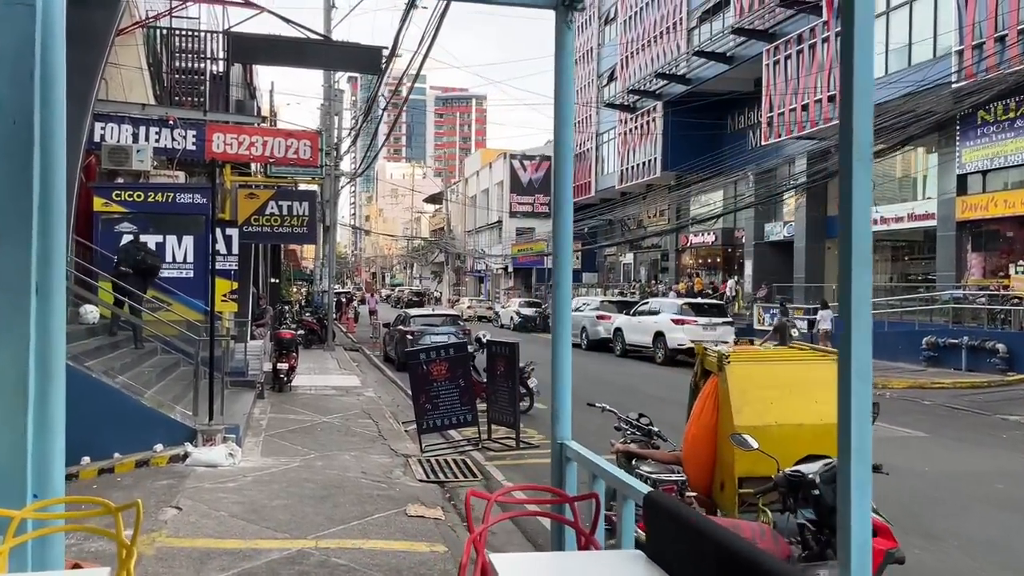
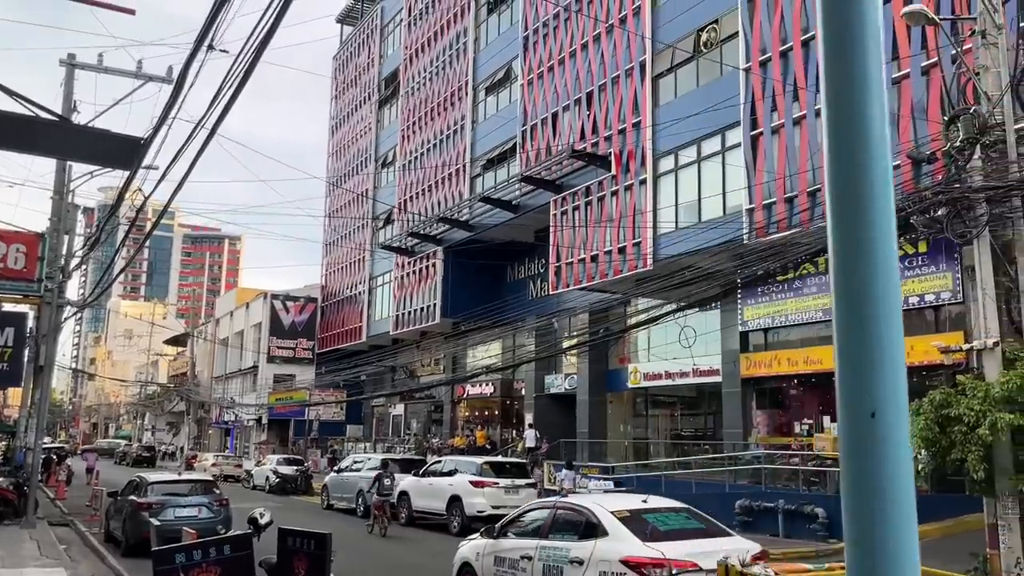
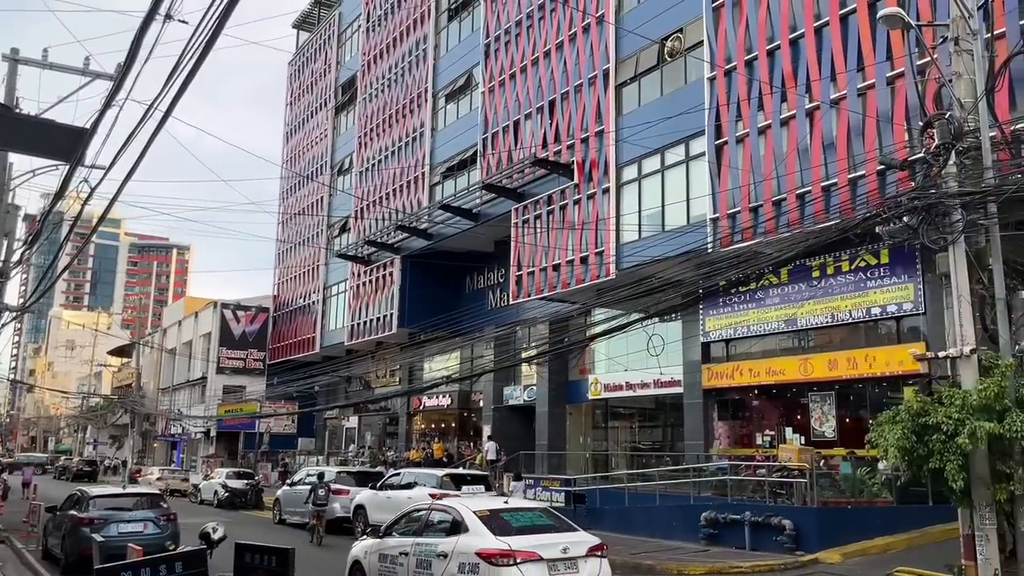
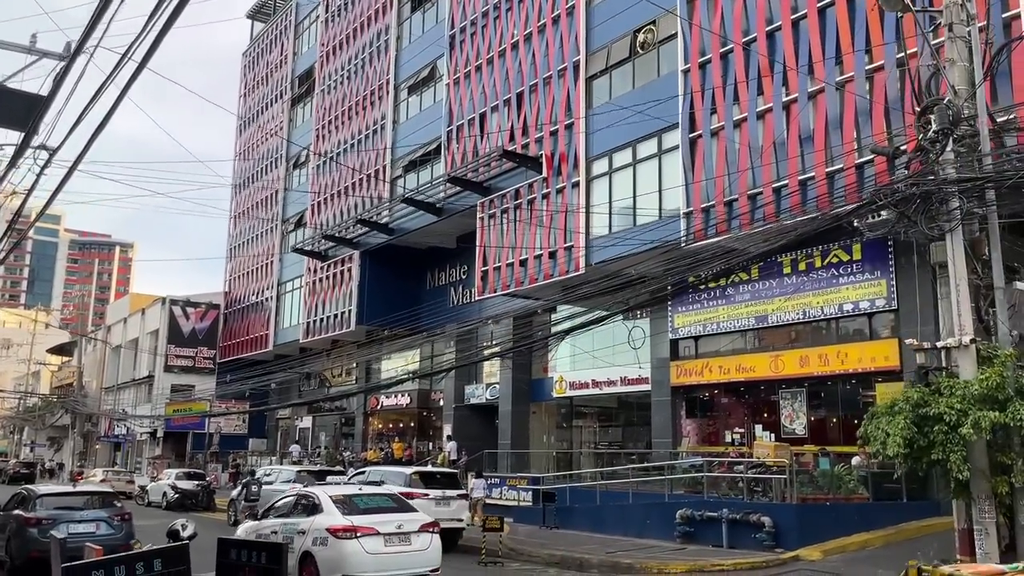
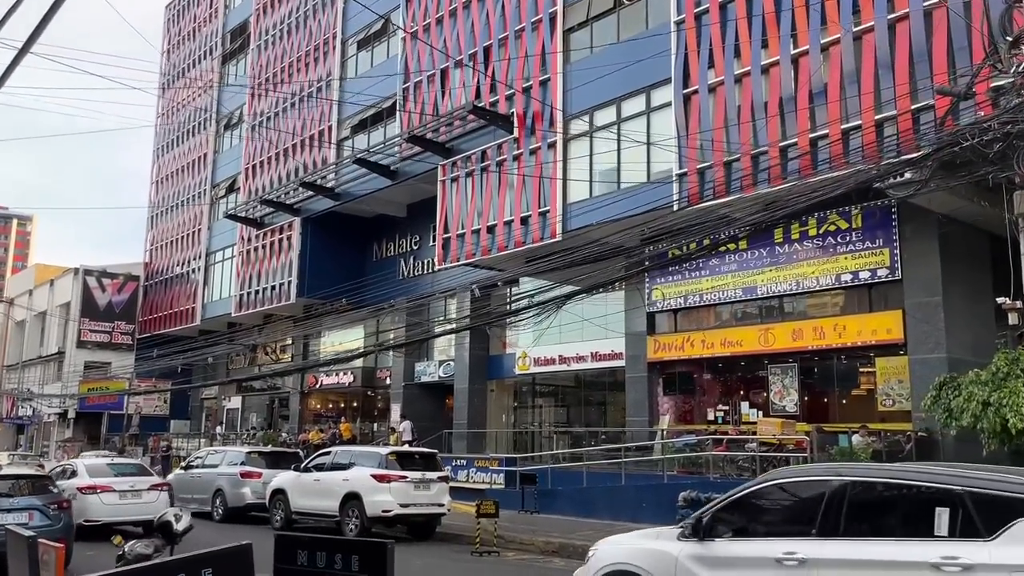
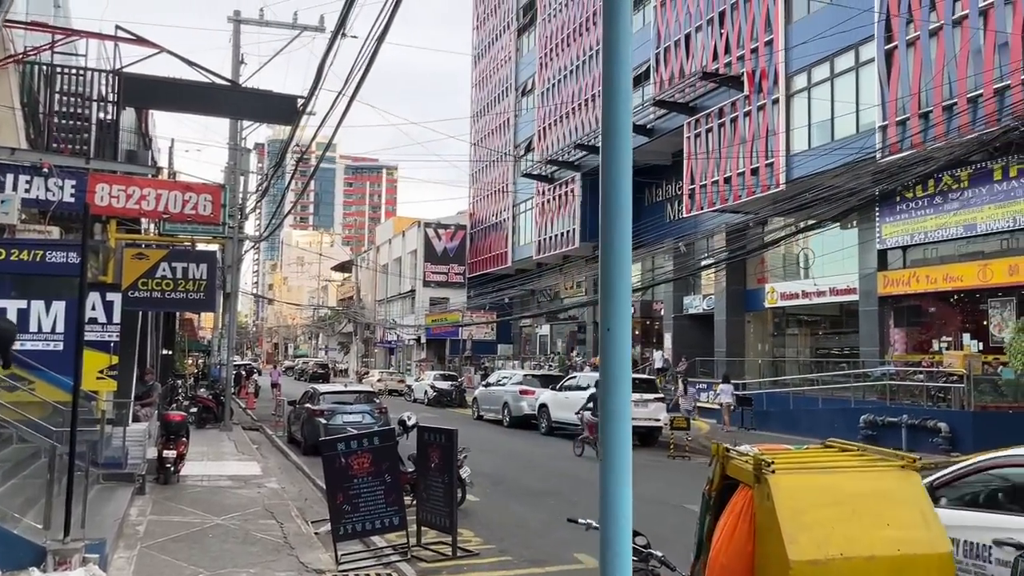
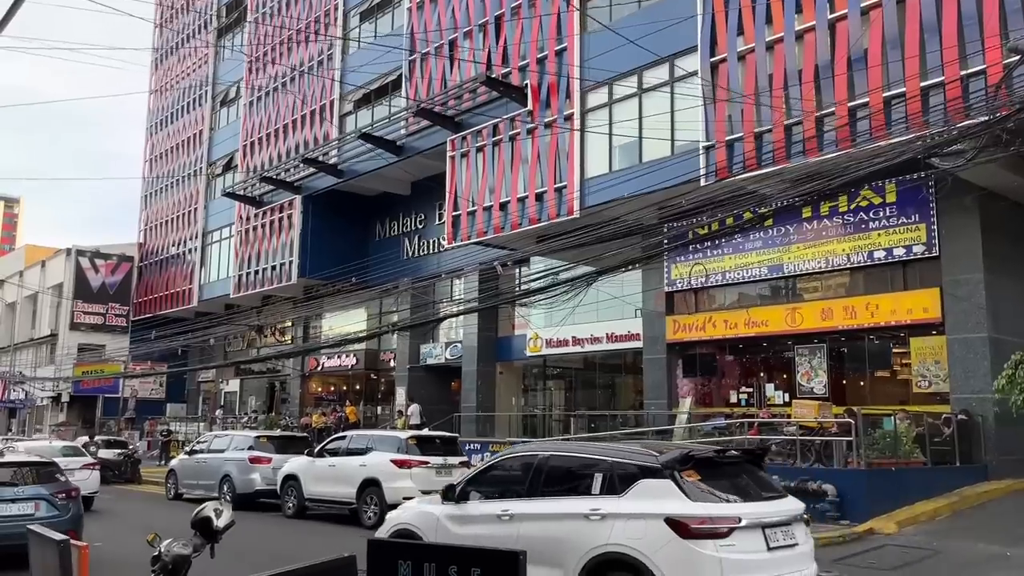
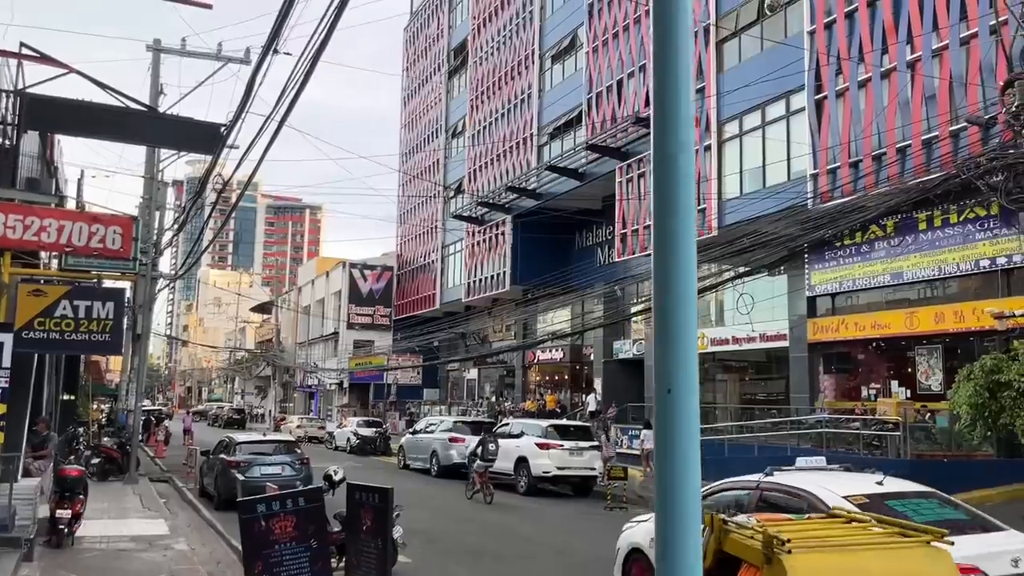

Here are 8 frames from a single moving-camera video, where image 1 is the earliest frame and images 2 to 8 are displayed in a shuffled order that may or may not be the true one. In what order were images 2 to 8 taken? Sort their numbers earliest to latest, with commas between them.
6, 8, 2, 3, 4, 5, 7
